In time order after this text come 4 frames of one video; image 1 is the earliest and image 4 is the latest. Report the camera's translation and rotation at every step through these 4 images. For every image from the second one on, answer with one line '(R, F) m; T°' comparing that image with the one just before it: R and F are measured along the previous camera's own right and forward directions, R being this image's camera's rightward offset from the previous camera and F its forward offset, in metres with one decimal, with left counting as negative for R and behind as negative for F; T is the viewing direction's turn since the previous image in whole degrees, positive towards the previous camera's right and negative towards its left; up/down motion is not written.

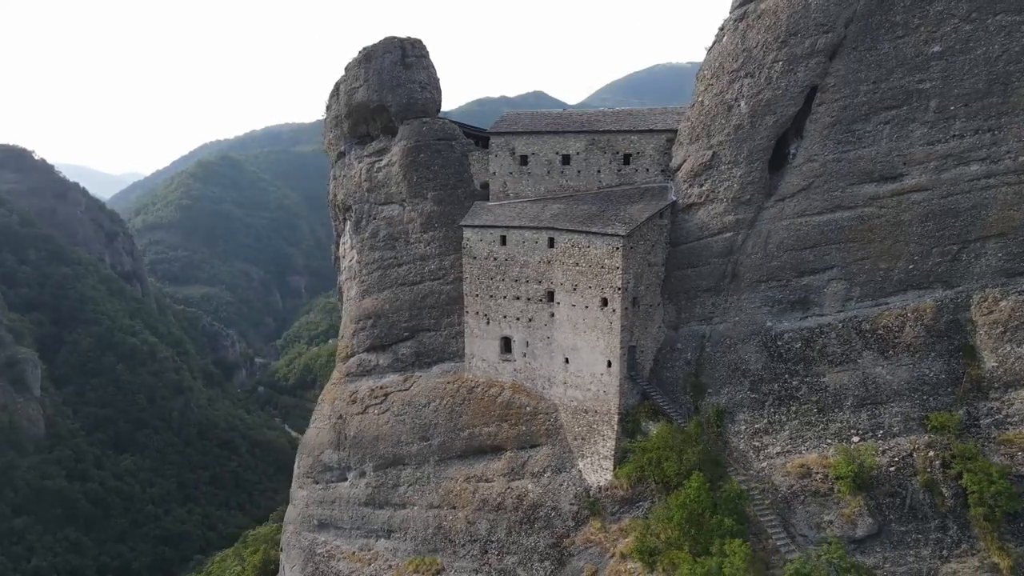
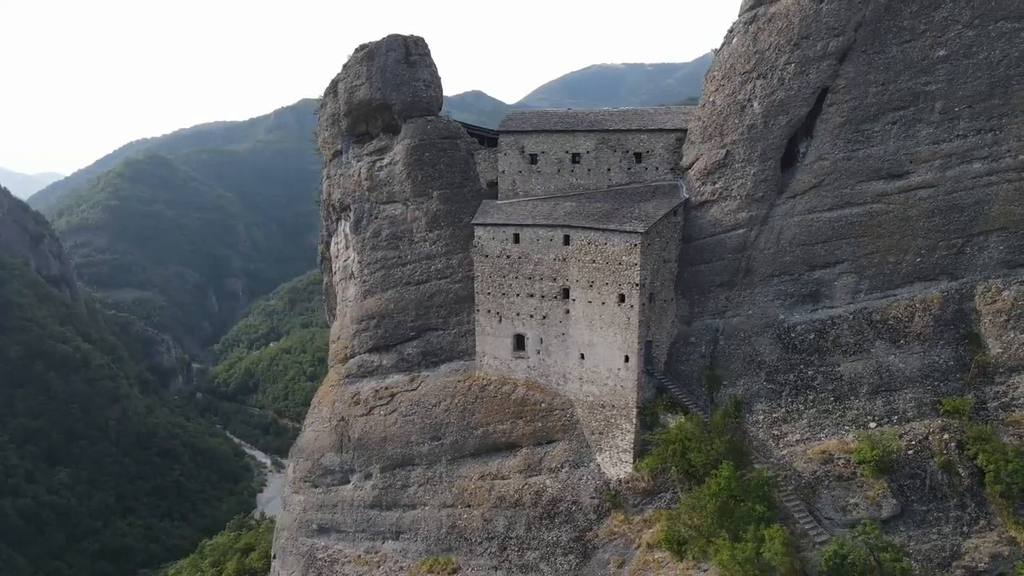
(-1.7, 0.0) m; +5°
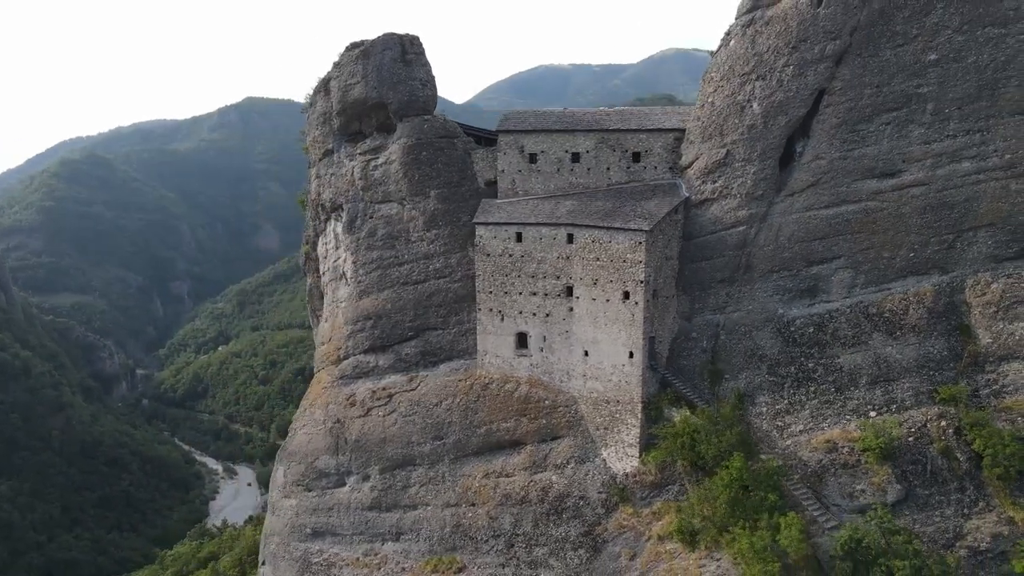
(-1.2, -0.1) m; +4°
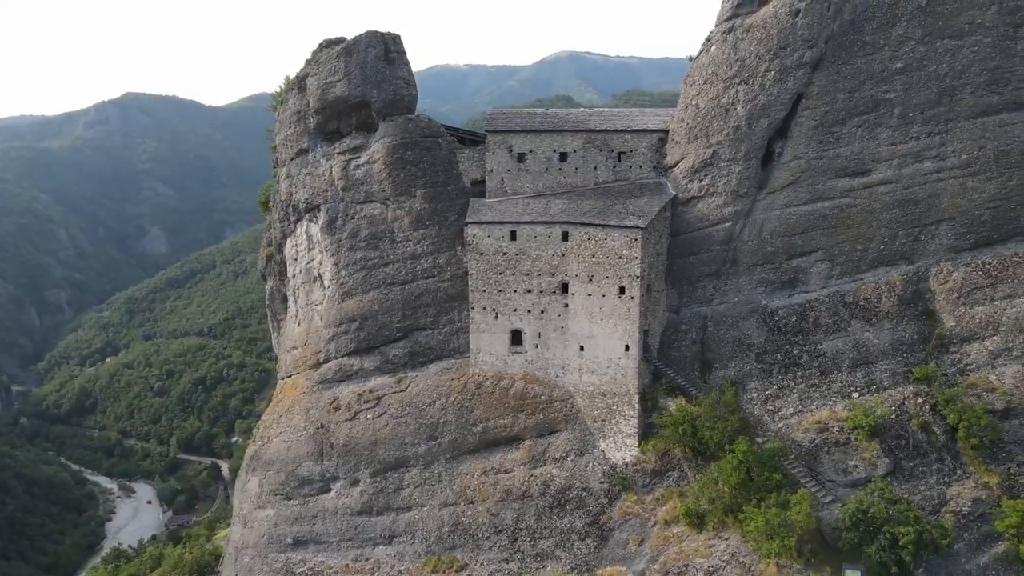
(-2.2, -0.1) m; +8°
